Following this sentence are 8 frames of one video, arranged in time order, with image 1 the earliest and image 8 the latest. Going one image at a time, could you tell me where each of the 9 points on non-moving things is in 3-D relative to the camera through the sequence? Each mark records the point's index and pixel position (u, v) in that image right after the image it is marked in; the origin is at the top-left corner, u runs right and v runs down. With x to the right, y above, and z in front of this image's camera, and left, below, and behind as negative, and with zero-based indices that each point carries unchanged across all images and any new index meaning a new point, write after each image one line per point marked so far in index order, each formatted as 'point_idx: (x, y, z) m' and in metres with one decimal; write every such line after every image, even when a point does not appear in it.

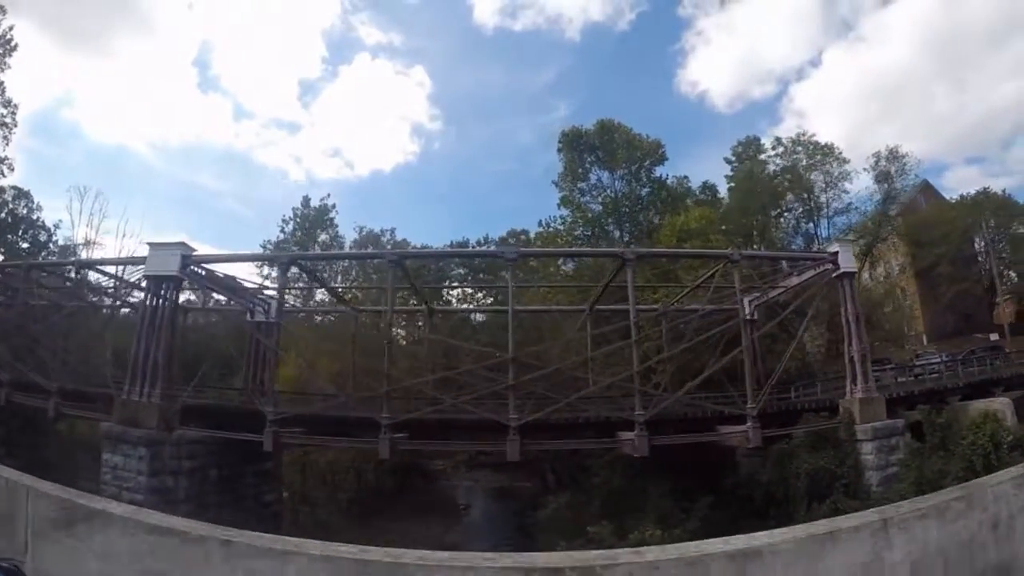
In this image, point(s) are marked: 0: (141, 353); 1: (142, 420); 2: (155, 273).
0: (-6.6, -1.2, +11.3) m
1: (-6.2, -2.2, +10.7) m
2: (-6.5, +0.3, +11.5) m
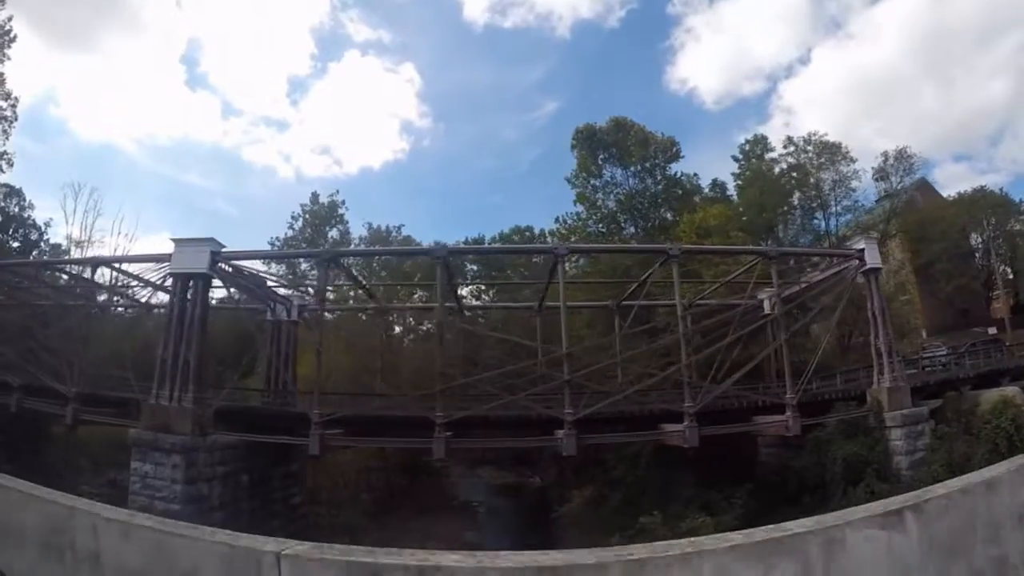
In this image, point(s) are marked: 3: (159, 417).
0: (-5.8, -1.2, +10.7) m
1: (-5.4, -2.2, +10.2) m
2: (-5.7, +0.3, +10.9) m
3: (-5.7, -2.1, +10.2) m
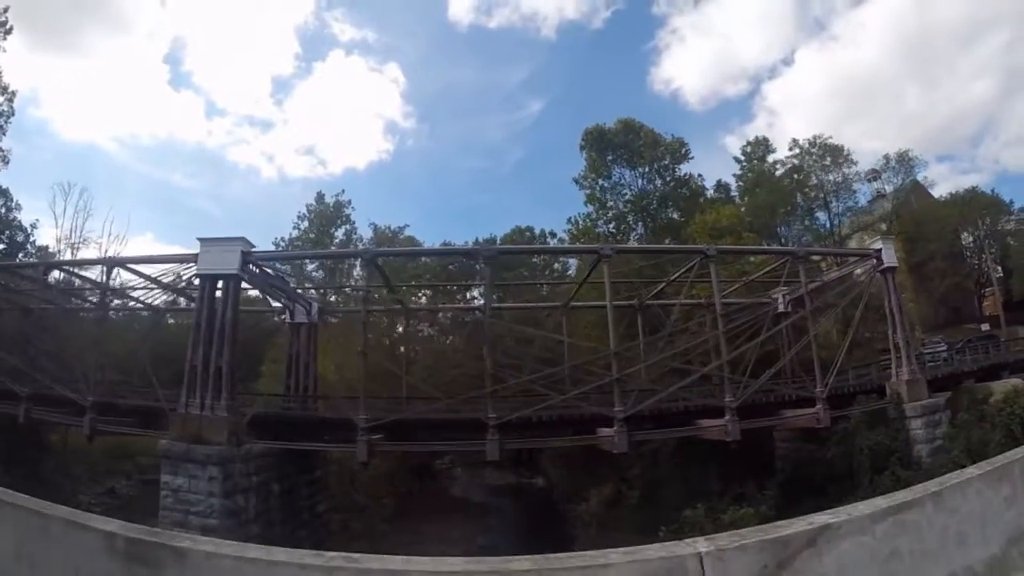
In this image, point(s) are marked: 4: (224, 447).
0: (-5.0, -1.2, +10.2) m
1: (-4.6, -2.3, +9.6) m
2: (-4.9, +0.3, +10.4) m
3: (-4.9, -2.1, +9.7) m
4: (-4.3, -2.4, +9.5) m
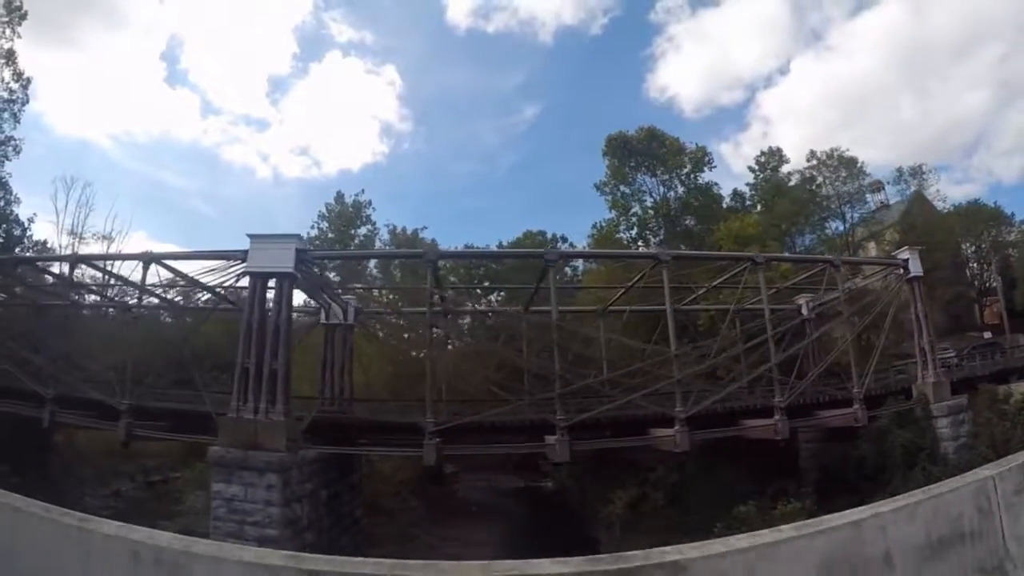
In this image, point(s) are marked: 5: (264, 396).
0: (-4.0, -1.2, +9.7) m
1: (-3.6, -2.2, +9.2) m
2: (-3.9, +0.3, +9.9) m
3: (-3.9, -2.1, +9.2) m
4: (-3.2, -2.4, +9.0) m
5: (-3.7, -1.6, +9.5) m
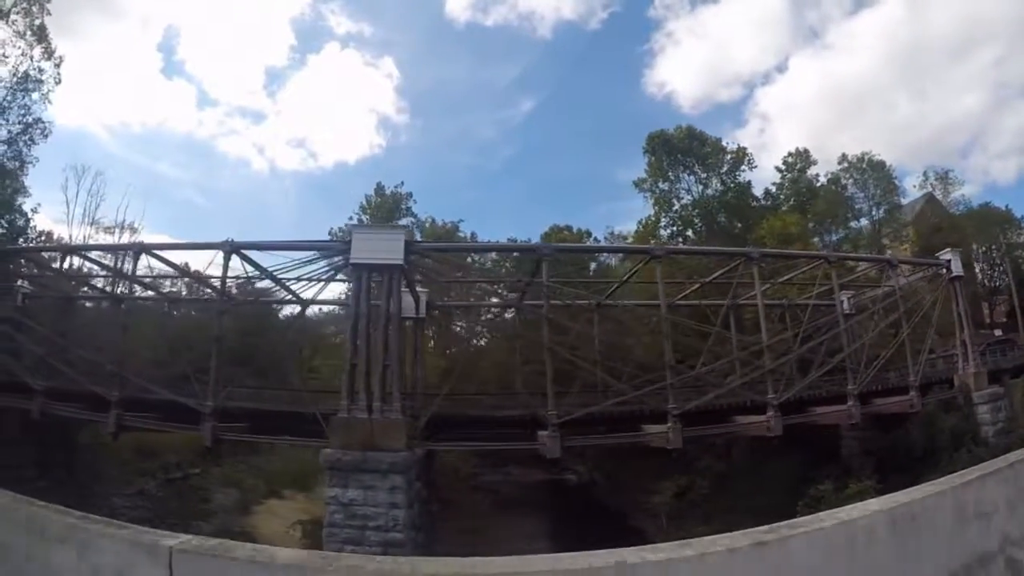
0: (-2.2, -1.1, +9.2) m
1: (-1.8, -2.1, +8.7) m
2: (-2.1, +0.4, +9.4) m
3: (-2.1, -2.0, +8.8) m
4: (-1.5, -2.3, +8.6) m
5: (-1.9, -1.5, +9.0) m
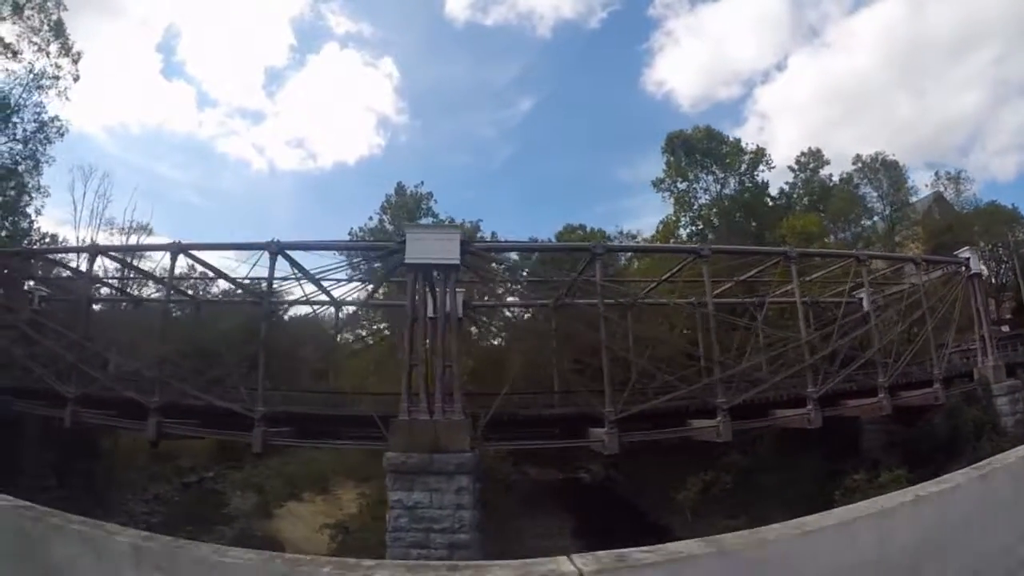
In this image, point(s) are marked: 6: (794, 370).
0: (-1.3, -1.1, +9.2) m
1: (-0.9, -2.1, +8.7) m
2: (-1.3, +0.4, +9.4) m
3: (-1.3, -2.0, +8.7) m
4: (-0.6, -2.3, +8.5) m
5: (-1.1, -1.5, +8.9) m
6: (+6.6, -1.9, +14.8) m
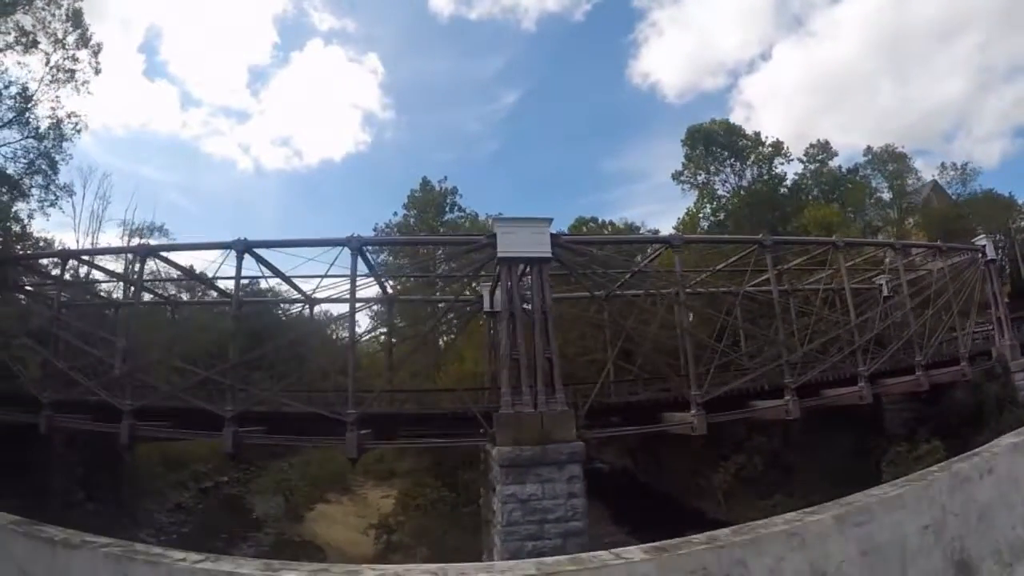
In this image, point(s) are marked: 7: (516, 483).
0: (0.0, -1.0, +9.2) m
1: (+0.5, -2.0, +8.7) m
2: (+0.1, +0.5, +9.4) m
3: (+0.2, -1.9, +8.7) m
4: (+0.8, -2.1, +8.5) m
5: (+0.3, -1.4, +9.0) m
6: (+7.9, -1.6, +14.9) m
7: (0.0, -2.6, +8.5) m
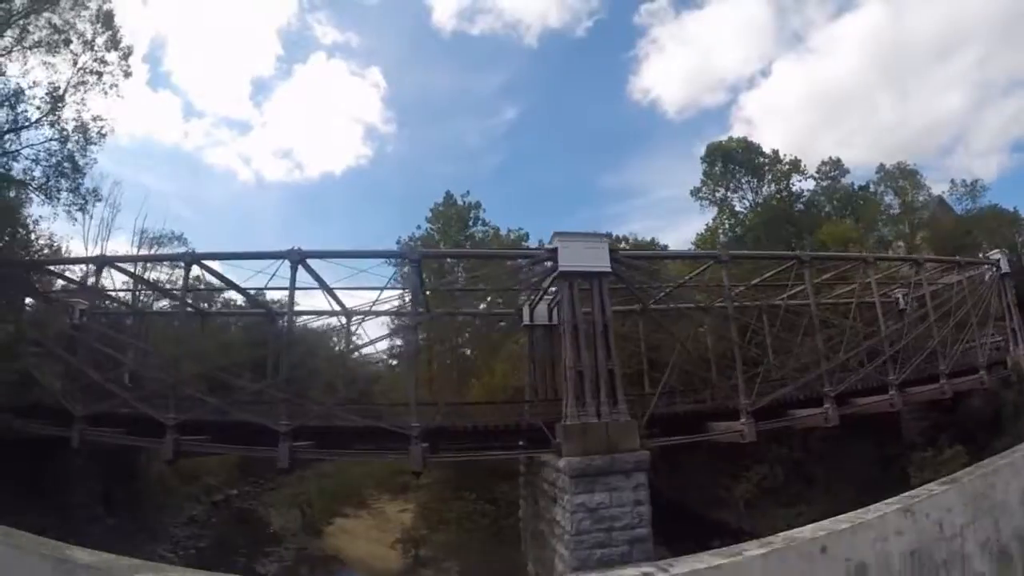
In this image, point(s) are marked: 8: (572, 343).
0: (+0.9, -1.2, +9.2) m
1: (+1.3, -2.2, +8.7) m
2: (+1.0, +0.3, +9.4) m
3: (+1.0, -2.1, +8.7) m
4: (+1.7, -2.3, +8.6) m
5: (+1.2, -1.6, +9.0) m
6: (+8.7, -1.9, +15.0) m
7: (+0.9, -2.7, +8.5) m
8: (+0.8, -0.7, +9.4) m
